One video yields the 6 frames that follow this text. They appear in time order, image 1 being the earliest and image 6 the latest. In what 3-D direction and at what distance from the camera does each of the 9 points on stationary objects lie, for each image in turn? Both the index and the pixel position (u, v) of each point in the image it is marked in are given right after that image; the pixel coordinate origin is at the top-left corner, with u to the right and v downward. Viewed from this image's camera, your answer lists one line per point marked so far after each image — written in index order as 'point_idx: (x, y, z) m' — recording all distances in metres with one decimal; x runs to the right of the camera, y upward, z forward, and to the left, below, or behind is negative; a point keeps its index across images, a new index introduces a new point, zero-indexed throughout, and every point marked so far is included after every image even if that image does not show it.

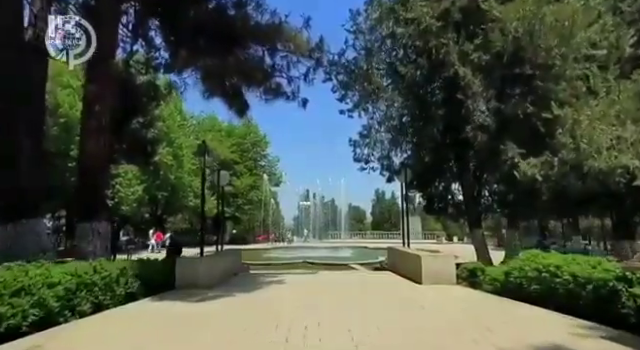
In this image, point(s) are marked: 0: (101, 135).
0: (-6.5, +1.2, +11.2) m
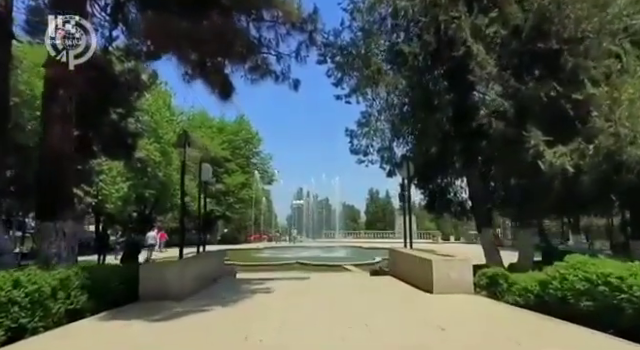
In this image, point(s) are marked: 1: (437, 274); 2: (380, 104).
0: (-6.7, +1.4, +9.8) m
1: (+2.2, -1.8, +6.8) m
2: (+2.3, +2.8, +13.8) m
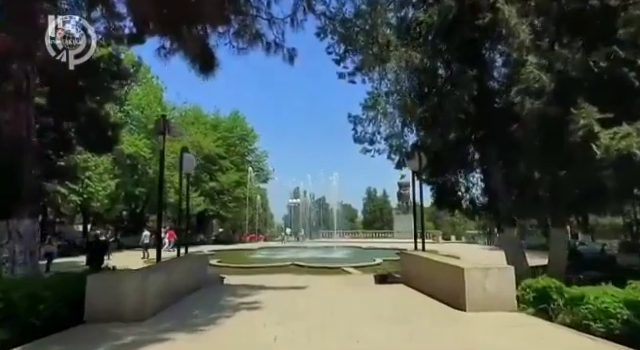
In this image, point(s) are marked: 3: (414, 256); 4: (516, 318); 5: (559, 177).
0: (-6.7, +1.6, +8.2) m
1: (+2.2, -1.6, +5.3) m
2: (+2.3, +3.1, +12.4) m
3: (+2.6, -2.2, +10.1) m
4: (+2.7, -2.0, +5.1) m
5: (+5.5, 0.0, +8.4) m
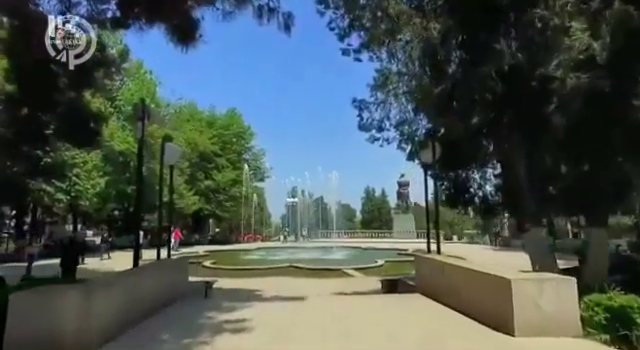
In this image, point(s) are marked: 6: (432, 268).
0: (-6.7, +1.8, +6.9) m
1: (+2.2, -1.4, +4.1) m
2: (+2.3, +3.2, +11.1) m
3: (+2.6, -2.0, +8.9) m
4: (+2.8, -1.8, +3.8) m
5: (+5.6, +0.2, +7.2) m
6: (+2.6, -2.2, +8.8) m
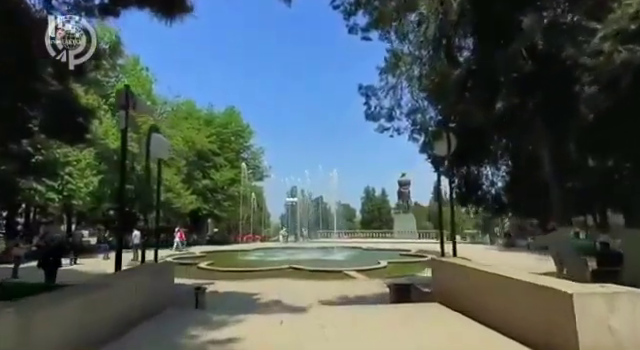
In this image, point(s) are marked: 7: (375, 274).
0: (-6.6, +1.9, +6.0) m
1: (+2.3, -1.3, +3.2) m
2: (+2.4, +3.4, +10.2) m
3: (+2.7, -1.9, +8.0) m
4: (+2.8, -1.7, +2.9) m
5: (+5.6, +0.3, +6.3) m
6: (+2.7, -2.1, +7.9) m
7: (+2.9, -5.2, +19.6) m
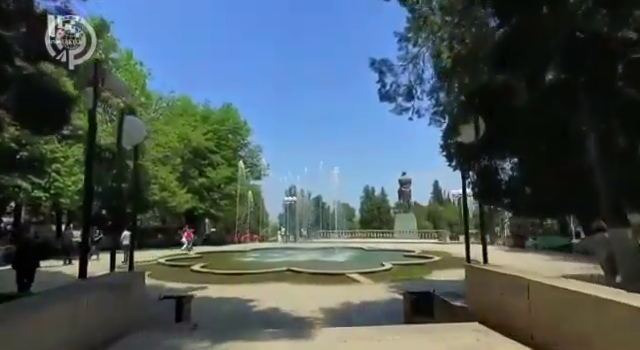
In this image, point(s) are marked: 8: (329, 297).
0: (-6.5, +2.1, +4.7) m
1: (+2.4, -1.1, +1.9) m
2: (+2.5, +3.6, +8.9) m
3: (+2.8, -1.7, +6.7) m
4: (+3.0, -1.5, +1.7) m
5: (+5.7, +0.5, +5.0) m
6: (+2.8, -1.9, +6.6) m
7: (+3.0, -5.1, +18.4) m
8: (+0.4, -4.6, +14.0) m
